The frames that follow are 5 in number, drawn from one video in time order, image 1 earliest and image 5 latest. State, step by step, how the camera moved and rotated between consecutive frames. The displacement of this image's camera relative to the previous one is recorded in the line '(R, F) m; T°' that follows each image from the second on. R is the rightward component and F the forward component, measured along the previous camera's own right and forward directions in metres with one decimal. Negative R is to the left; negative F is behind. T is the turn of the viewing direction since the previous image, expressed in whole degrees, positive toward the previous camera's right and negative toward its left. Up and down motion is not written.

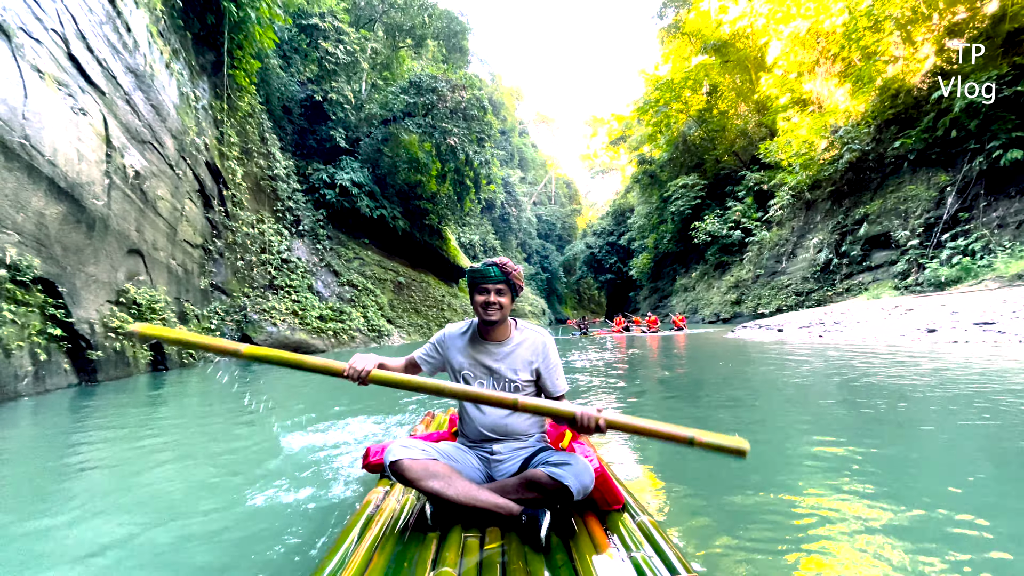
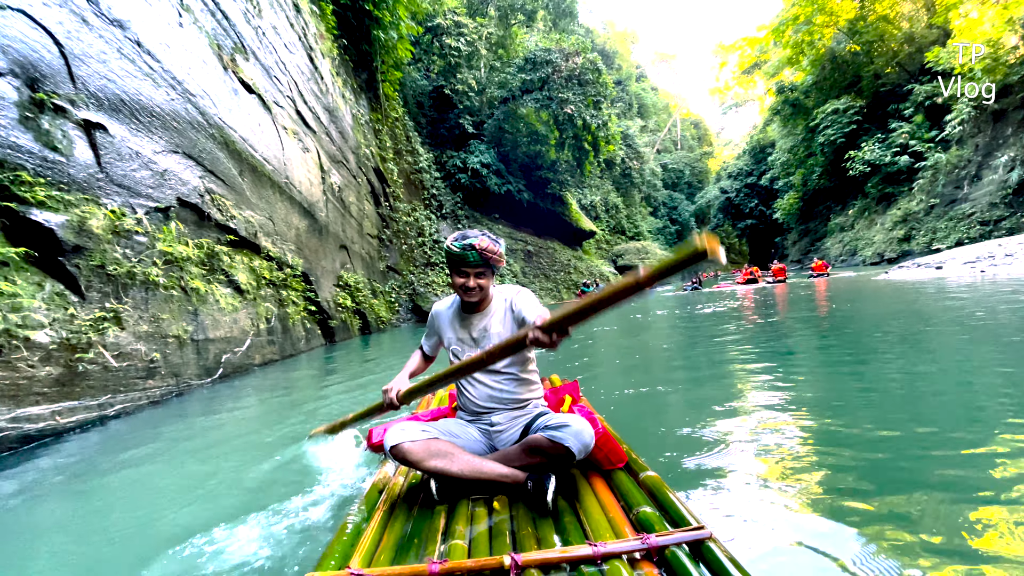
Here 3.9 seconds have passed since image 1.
(+0.1, -1.0) m; -15°
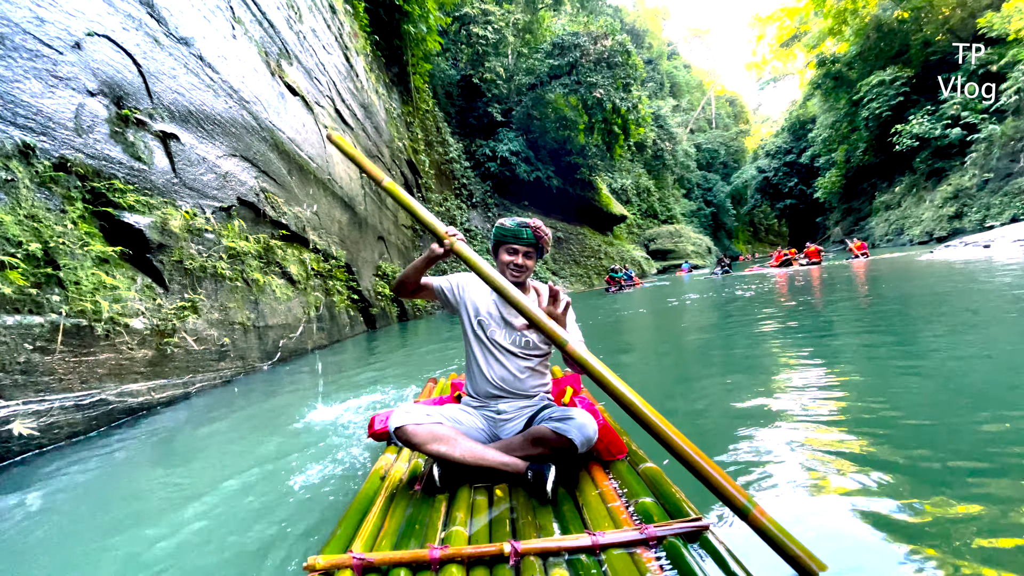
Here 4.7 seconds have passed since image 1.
(0.0, -0.2) m; -4°
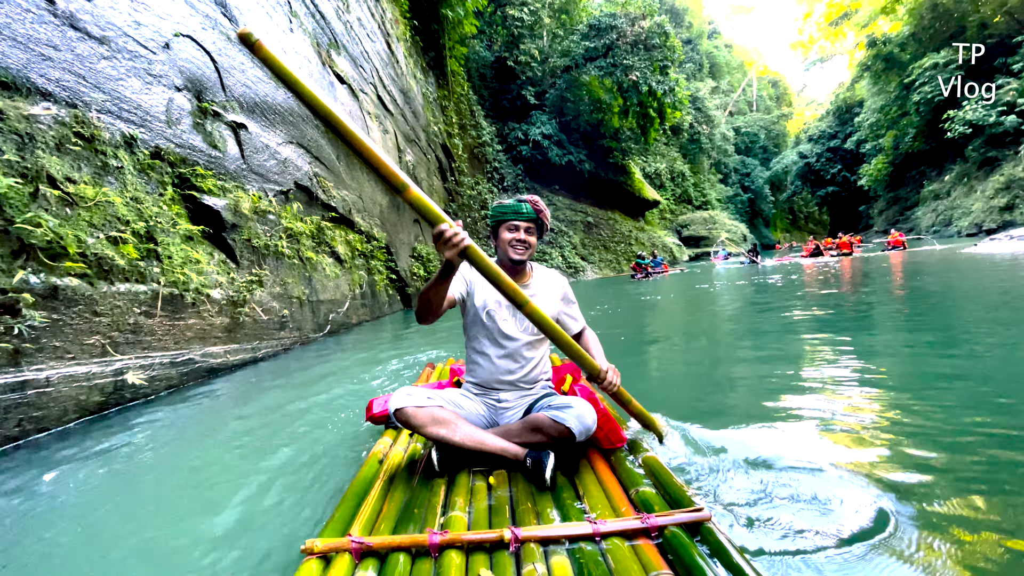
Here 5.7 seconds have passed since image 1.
(-0.1, -0.3) m; -3°
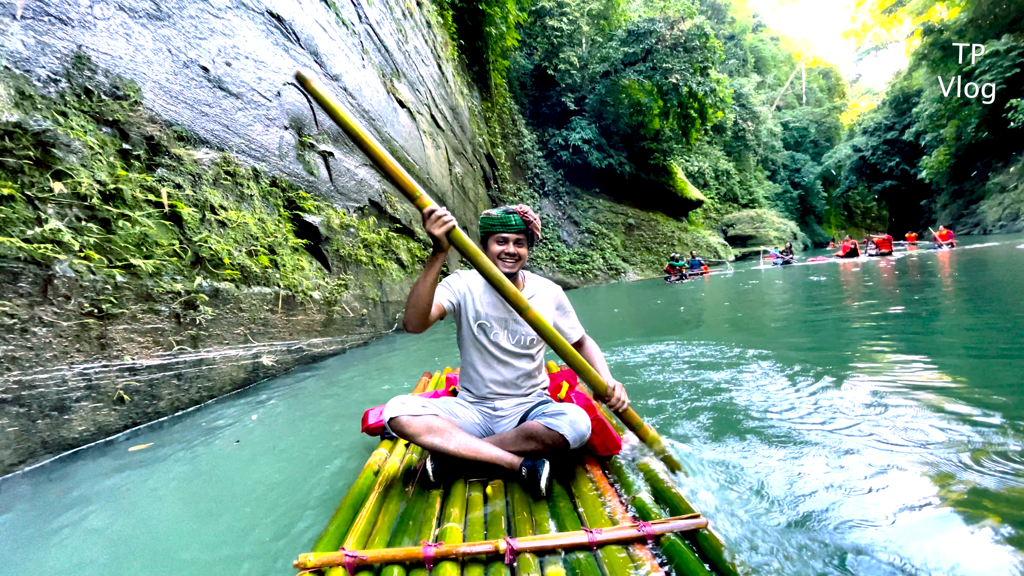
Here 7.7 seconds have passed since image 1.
(-0.1, -0.5) m; -5°
